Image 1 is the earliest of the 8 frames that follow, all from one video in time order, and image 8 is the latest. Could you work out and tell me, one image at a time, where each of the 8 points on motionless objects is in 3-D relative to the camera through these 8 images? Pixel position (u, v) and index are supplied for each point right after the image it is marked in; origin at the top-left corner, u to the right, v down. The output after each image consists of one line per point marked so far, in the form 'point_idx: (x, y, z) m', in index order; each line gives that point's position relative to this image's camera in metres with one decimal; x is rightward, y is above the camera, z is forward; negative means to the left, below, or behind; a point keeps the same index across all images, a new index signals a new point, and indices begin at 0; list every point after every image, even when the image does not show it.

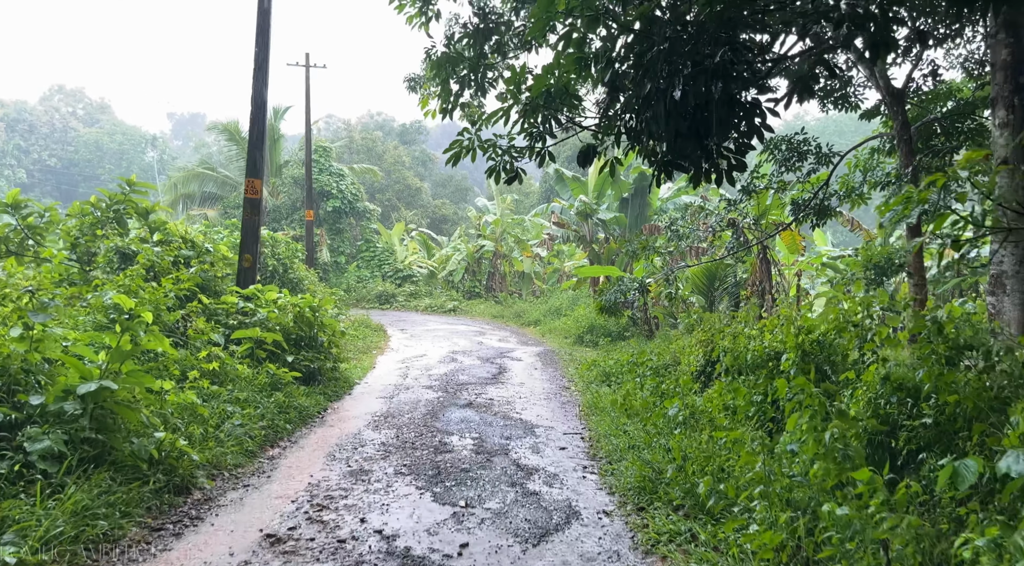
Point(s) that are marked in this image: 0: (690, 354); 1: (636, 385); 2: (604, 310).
0: (+1.8, -0.7, +9.7) m
1: (+1.1, -0.9, +9.0) m
2: (+1.2, -0.4, +13.6) m
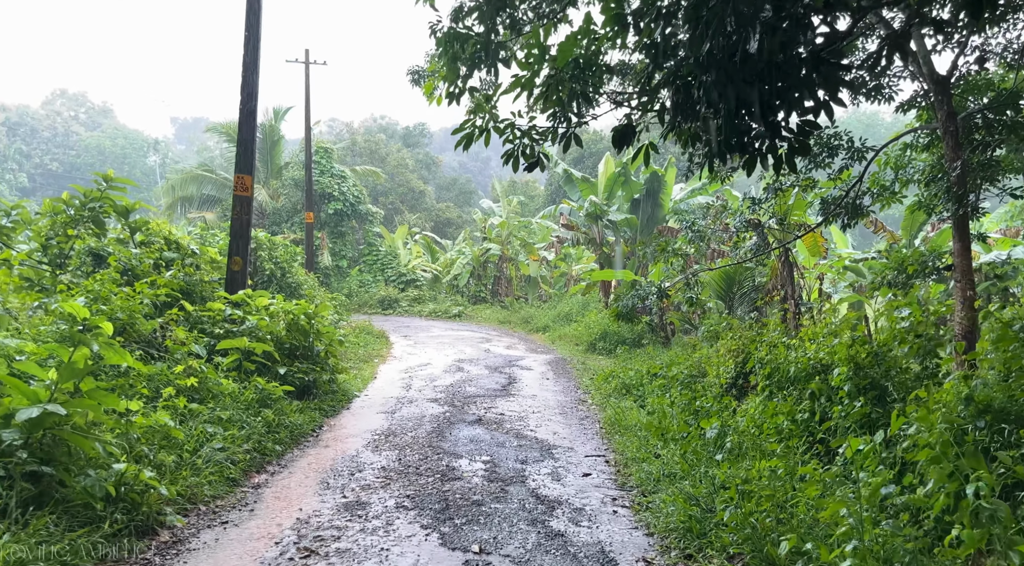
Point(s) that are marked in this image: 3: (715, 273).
0: (+1.9, -0.8, +8.9) m
1: (+1.2, -1.0, +8.2) m
2: (+1.4, -0.4, +12.8) m
3: (+2.7, +0.1, +13.5) m
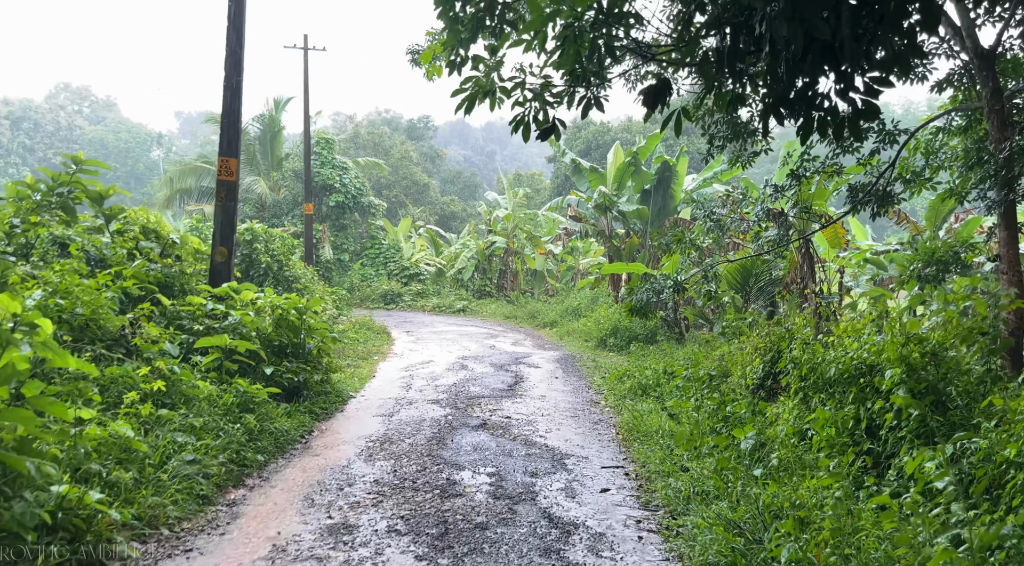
0: (+1.9, -0.7, +8.2) m
1: (+1.3, -0.9, +7.5) m
2: (+1.5, -0.3, +12.1) m
3: (+2.8, +0.2, +12.8) m
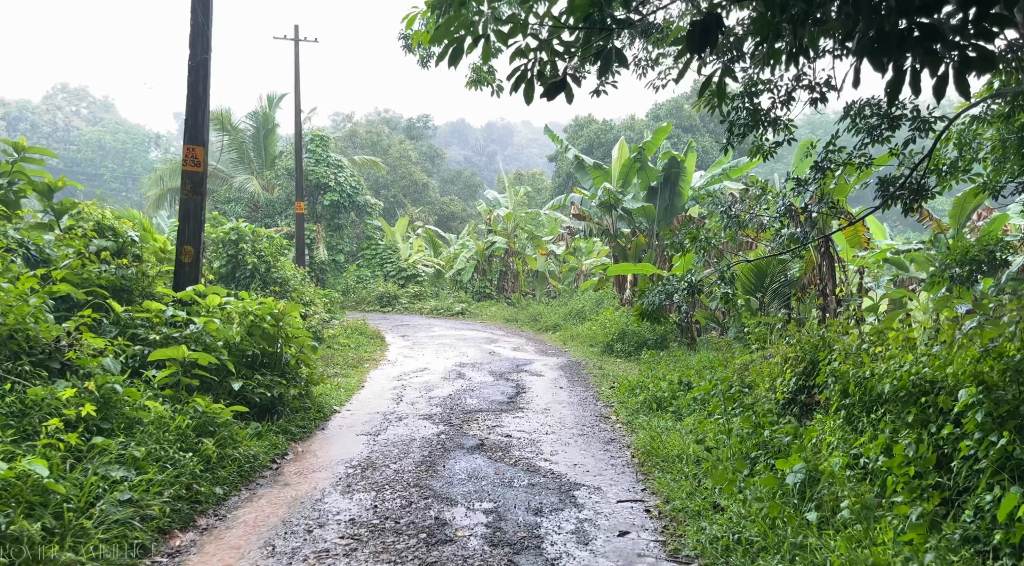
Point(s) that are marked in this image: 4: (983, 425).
0: (+1.9, -0.7, +7.3) m
1: (+1.3, -0.9, +6.6) m
2: (+1.5, -0.4, +11.2) m
3: (+2.8, +0.2, +11.9) m
4: (+2.1, -0.6, +4.5) m
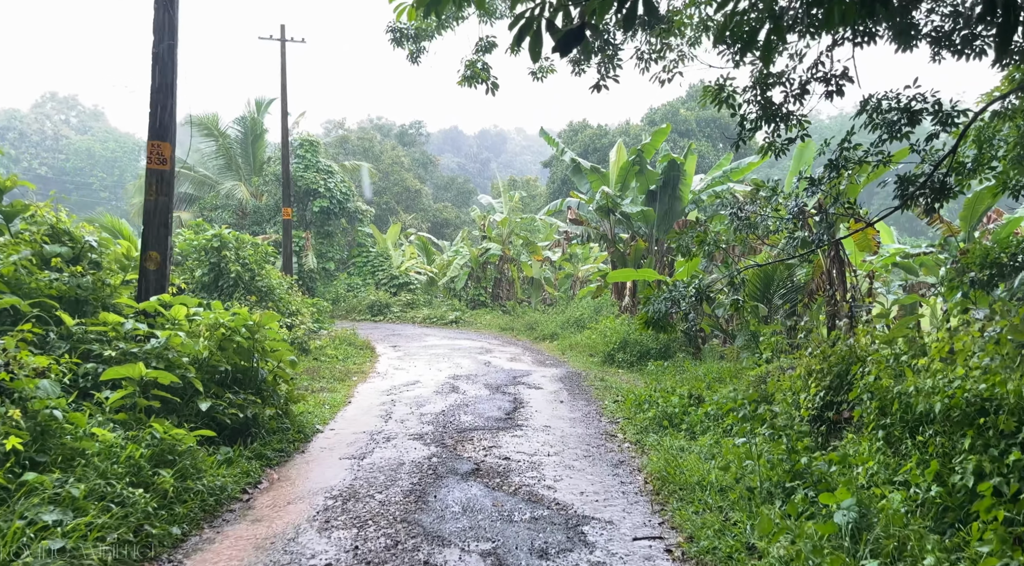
0: (+1.9, -0.7, +6.6) m
1: (+1.3, -1.0, +5.9) m
2: (+1.4, -0.4, +10.5) m
3: (+2.8, +0.1, +11.3) m
4: (+2.1, -0.7, +3.9) m
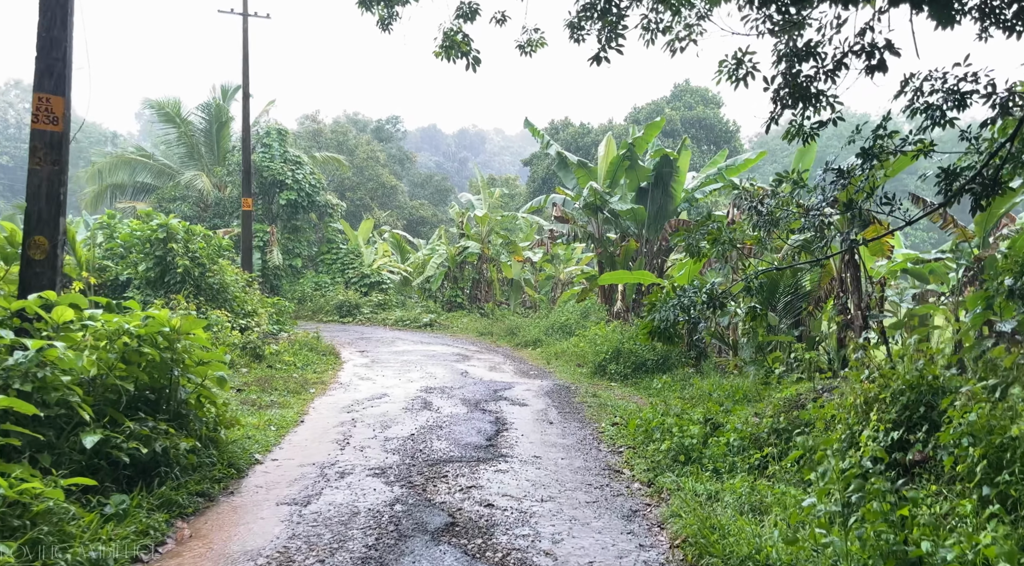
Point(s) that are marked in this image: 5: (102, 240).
0: (+1.9, -0.8, +5.3) m
1: (+1.2, -1.0, +4.5) m
2: (+1.3, -0.5, +9.1) m
3: (+2.6, +0.1, +9.9) m
4: (+2.1, -0.7, +2.5) m
5: (-5.5, +0.6, +13.5) m
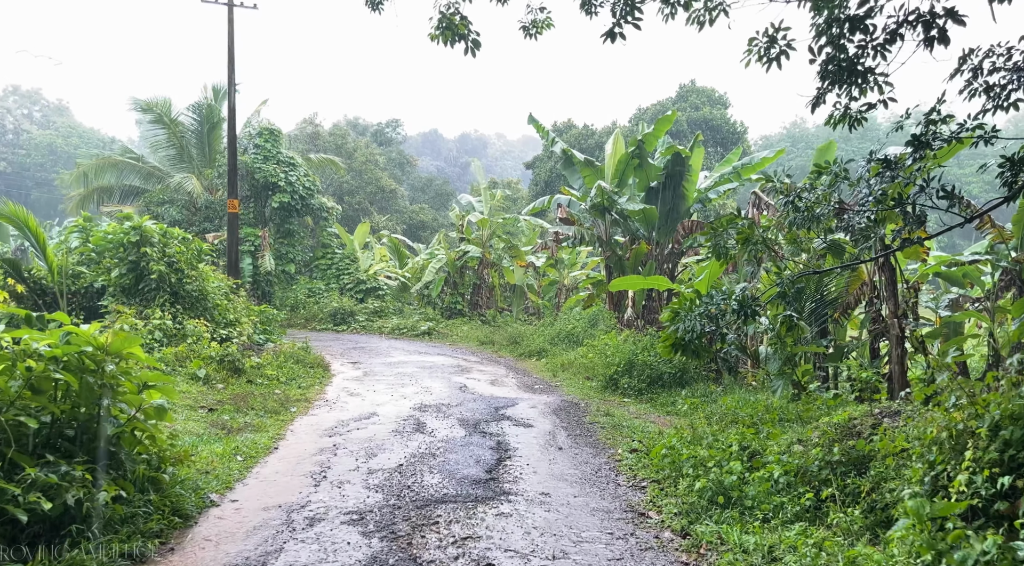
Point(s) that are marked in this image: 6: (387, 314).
0: (+1.9, -0.8, +4.2) m
1: (+1.2, -1.0, +3.5) m
2: (+1.3, -0.5, +8.1) m
3: (+2.6, 0.0, +8.9) m
4: (+2.1, -0.7, +1.5) m
5: (-5.5, +0.5, +12.5) m
6: (-2.4, -0.6, +19.5) m
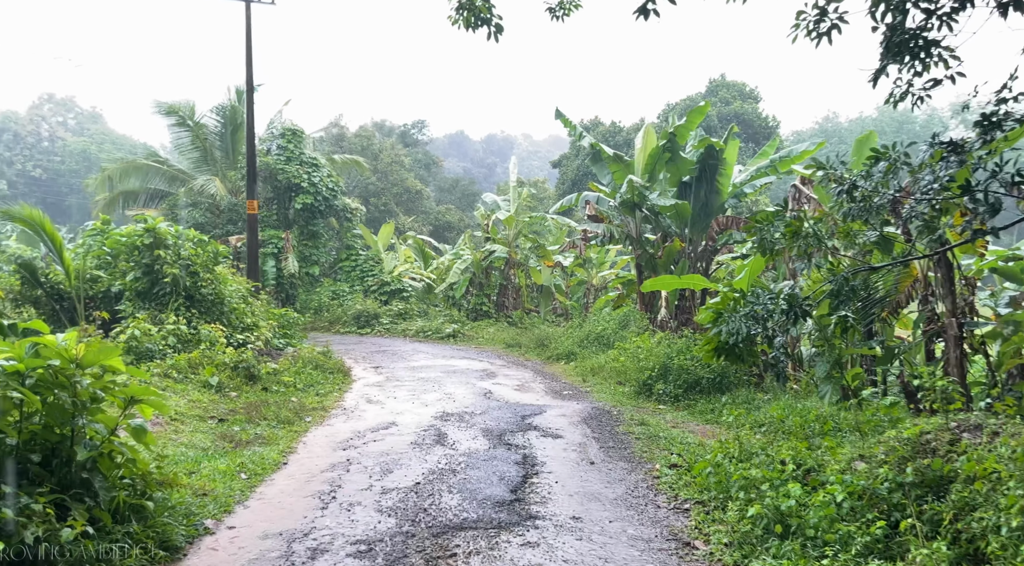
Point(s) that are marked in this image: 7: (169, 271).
0: (+2.0, -0.8, +3.6) m
1: (+1.3, -1.0, +2.8) m
2: (+1.5, -0.5, +7.4) m
3: (+2.8, +0.1, +8.2) m
4: (+2.2, -0.7, +0.8) m
5: (-5.1, +0.4, +12.0) m
6: (-1.9, -0.6, +18.9) m
7: (-3.9, +0.2, +11.1) m
